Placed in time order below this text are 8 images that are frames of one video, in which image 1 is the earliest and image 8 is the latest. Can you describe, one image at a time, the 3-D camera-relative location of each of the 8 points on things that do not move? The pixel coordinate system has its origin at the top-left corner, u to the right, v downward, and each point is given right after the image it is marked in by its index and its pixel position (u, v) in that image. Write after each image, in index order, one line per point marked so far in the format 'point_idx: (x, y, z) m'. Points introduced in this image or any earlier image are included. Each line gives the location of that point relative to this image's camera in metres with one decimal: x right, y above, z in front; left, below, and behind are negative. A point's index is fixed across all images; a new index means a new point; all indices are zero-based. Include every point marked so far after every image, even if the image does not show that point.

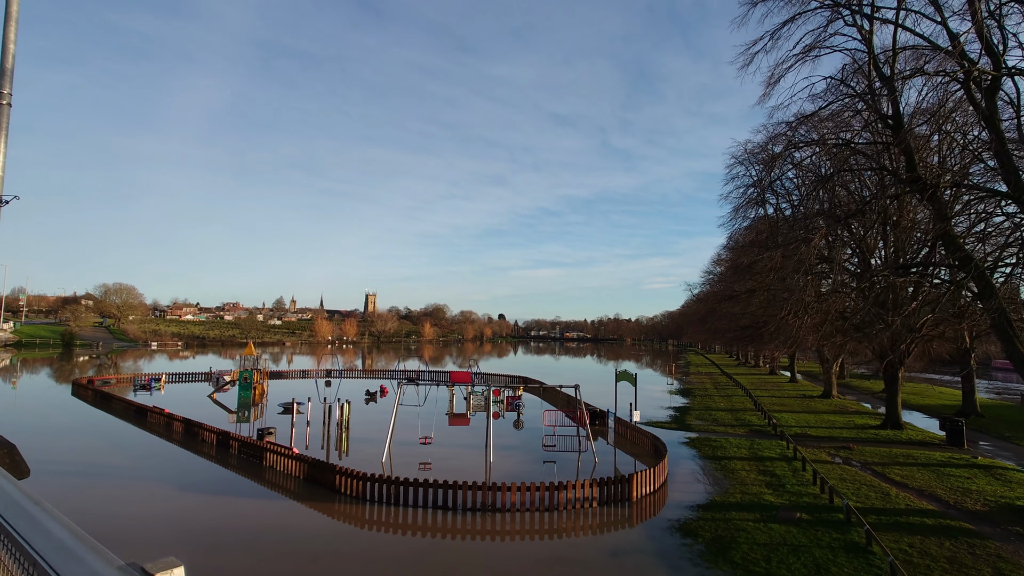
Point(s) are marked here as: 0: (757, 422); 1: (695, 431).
0: (+7.9, -4.3, +17.5) m
1: (+5.4, -4.2, +16.3) m
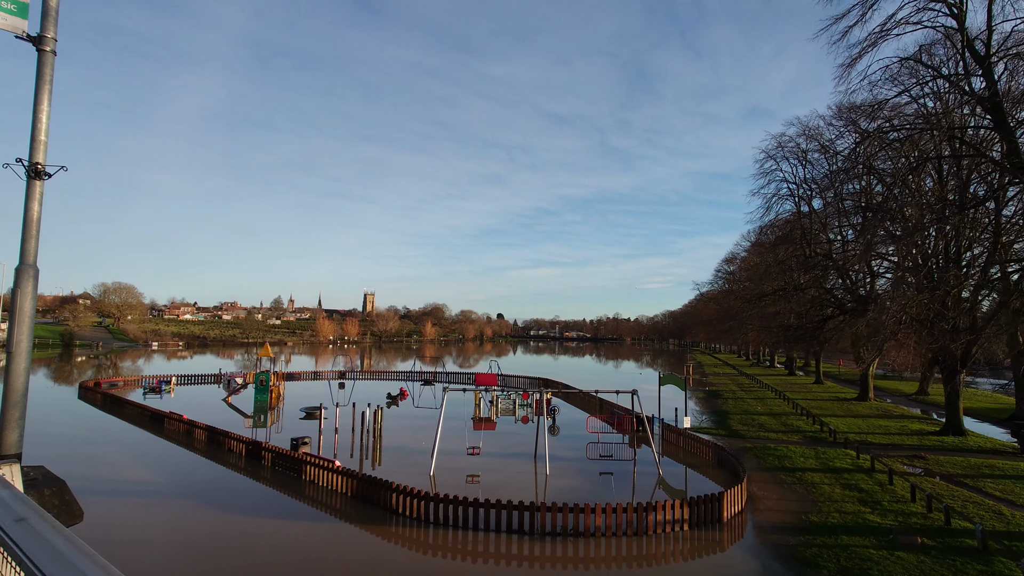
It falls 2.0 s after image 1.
0: (+9.0, -4.2, +16.6) m
1: (+6.6, -4.2, +15.4) m
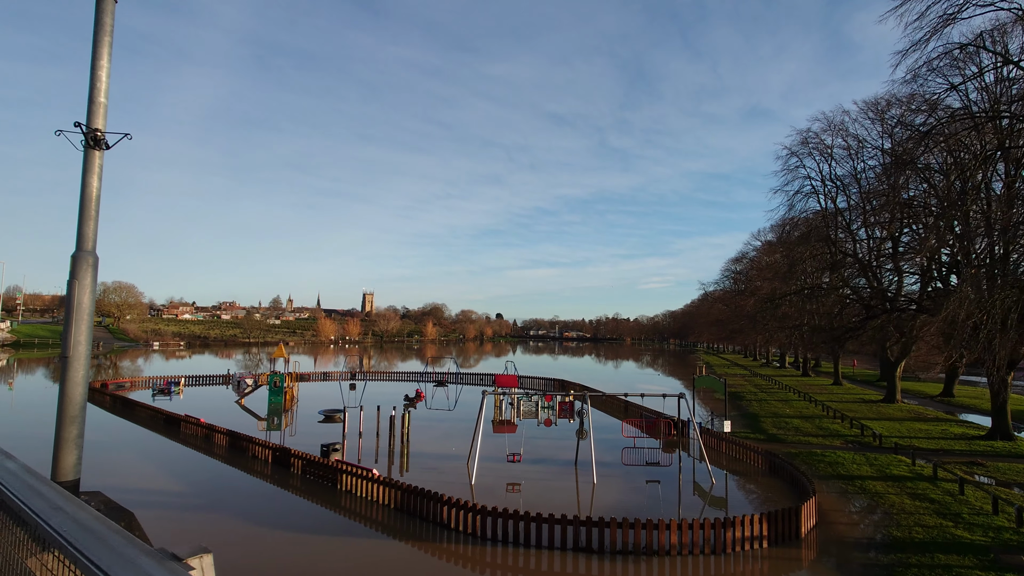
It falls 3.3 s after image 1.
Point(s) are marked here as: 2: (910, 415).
0: (+9.8, -4.2, +16.1) m
1: (+7.4, -4.1, +14.8) m
2: (+14.0, -4.5, +19.4) m
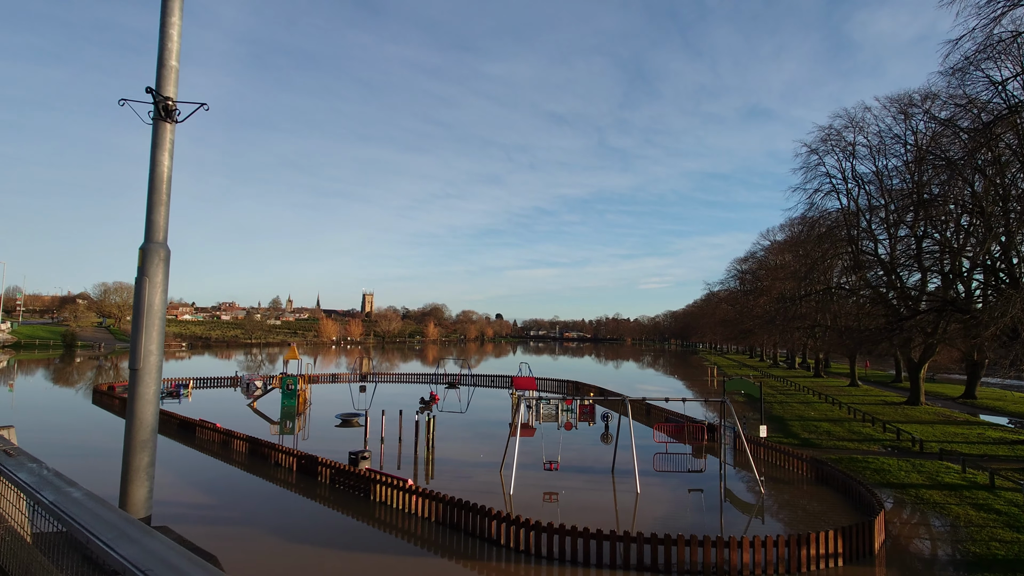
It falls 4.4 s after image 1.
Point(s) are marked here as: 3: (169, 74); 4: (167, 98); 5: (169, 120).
0: (+10.5, -4.2, +15.6) m
1: (+8.1, -4.1, +14.3) m
2: (+14.7, -4.4, +19.0) m
3: (-1.6, +1.0, +2.6) m
4: (-1.7, +0.9, +2.7) m
5: (-1.7, +0.8, +2.7) m
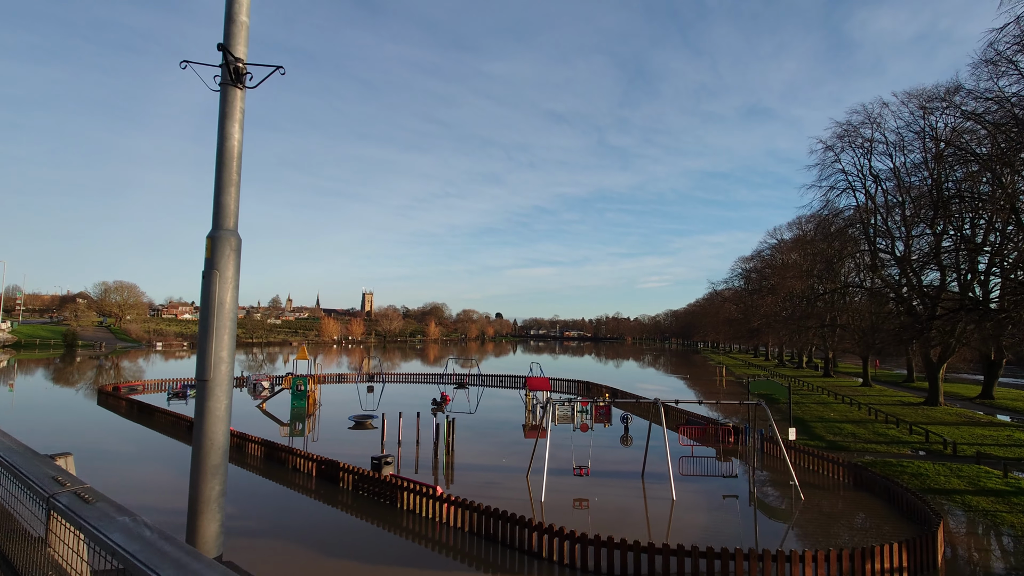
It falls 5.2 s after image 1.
0: (+11.0, -4.1, +15.2) m
1: (+8.6, -4.1, +14.0) m
2: (+15.2, -4.4, +18.6) m
3: (-1.1, +1.0, +2.2) m
4: (-1.1, +0.9, +2.3) m
5: (-1.1, +0.8, +2.3) m
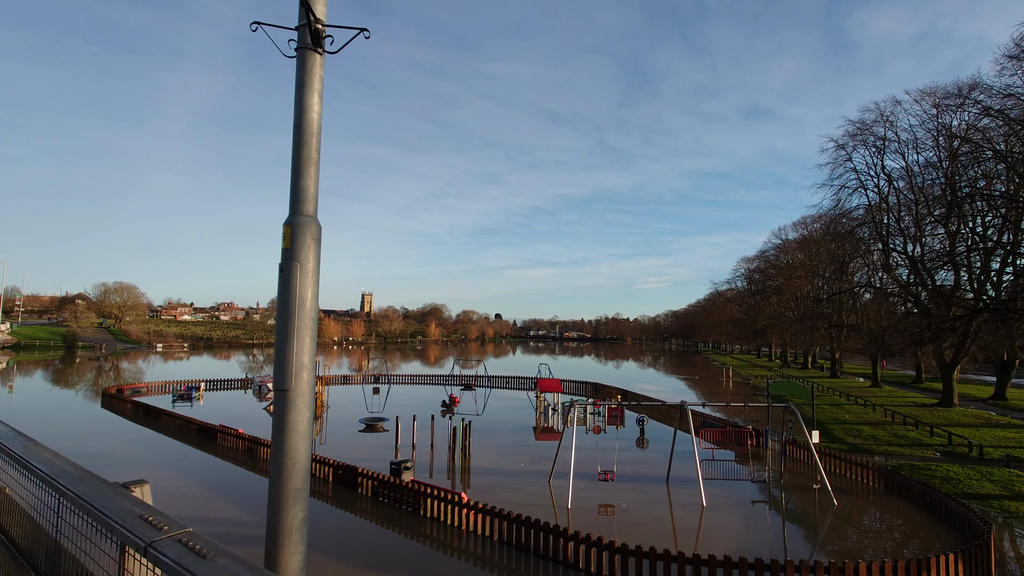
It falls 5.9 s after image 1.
0: (+11.4, -4.1, +15.0) m
1: (+9.0, -4.1, +13.7) m
2: (+15.5, -4.4, +18.3) m
3: (-0.7, +1.1, +2.0) m
4: (-0.7, +1.0, +2.0) m
5: (-0.7, +0.9, +2.0) m
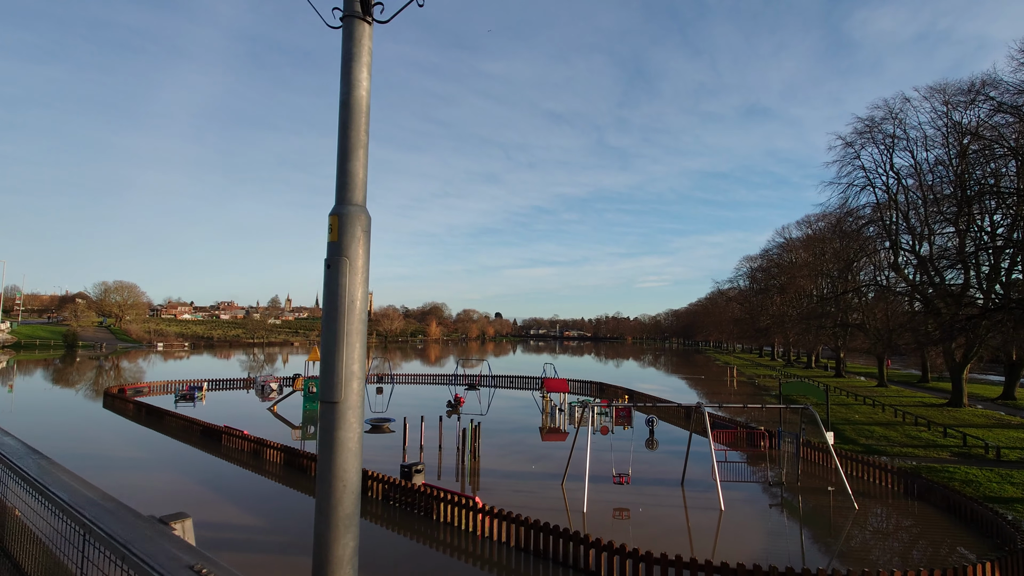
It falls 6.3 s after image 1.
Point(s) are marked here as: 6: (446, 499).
0: (+11.6, -4.1, +14.8) m
1: (+9.2, -4.0, +13.5) m
2: (+15.8, -4.4, +18.1) m
3: (-0.5, +1.1, +1.7) m
4: (-0.5, +1.0, +1.8) m
5: (-0.5, +0.9, +1.8) m
6: (-1.0, -3.2, +8.3) m
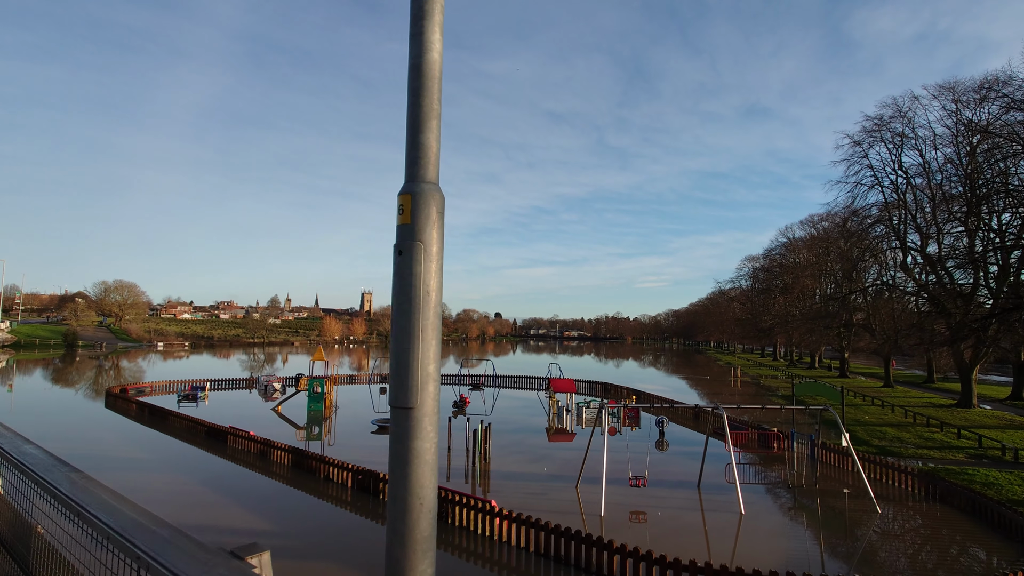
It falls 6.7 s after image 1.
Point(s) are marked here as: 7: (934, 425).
0: (+11.9, -4.1, +14.6) m
1: (+9.4, -4.0, +13.3) m
2: (+16.0, -4.3, +17.9) m
3: (-0.2, +1.1, +1.5) m
4: (-0.3, +1.0, +1.6) m
5: (-0.3, +0.9, +1.6) m
6: (-0.8, -3.2, +8.1) m
7: (+13.0, -4.2, +17.1) m
